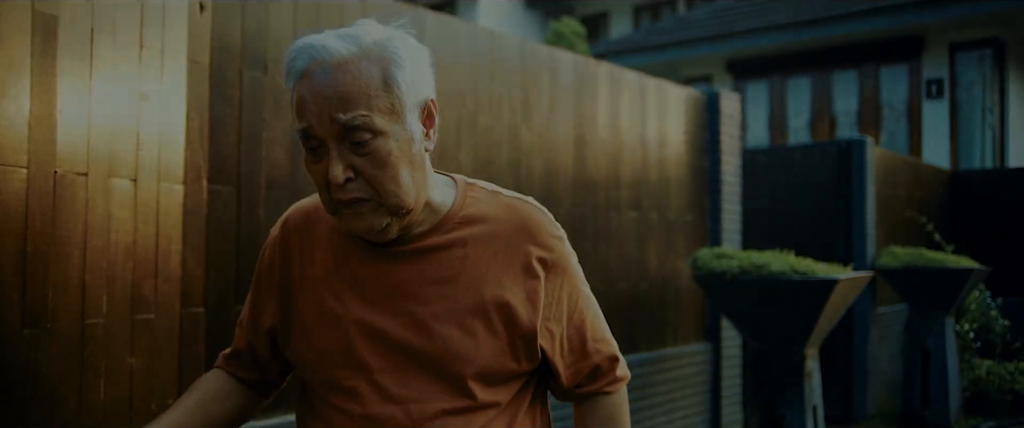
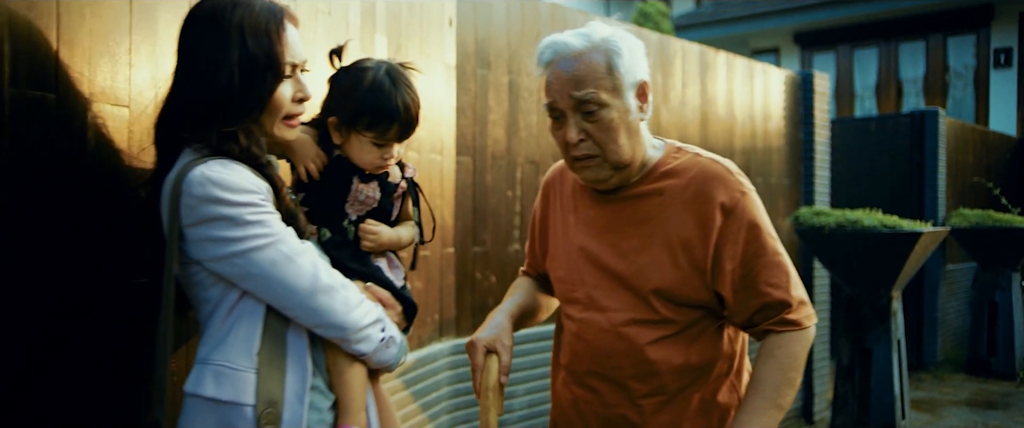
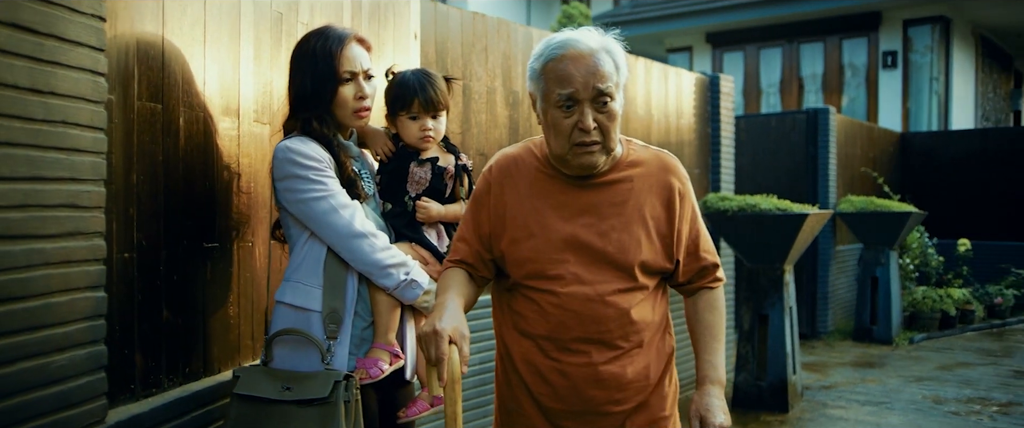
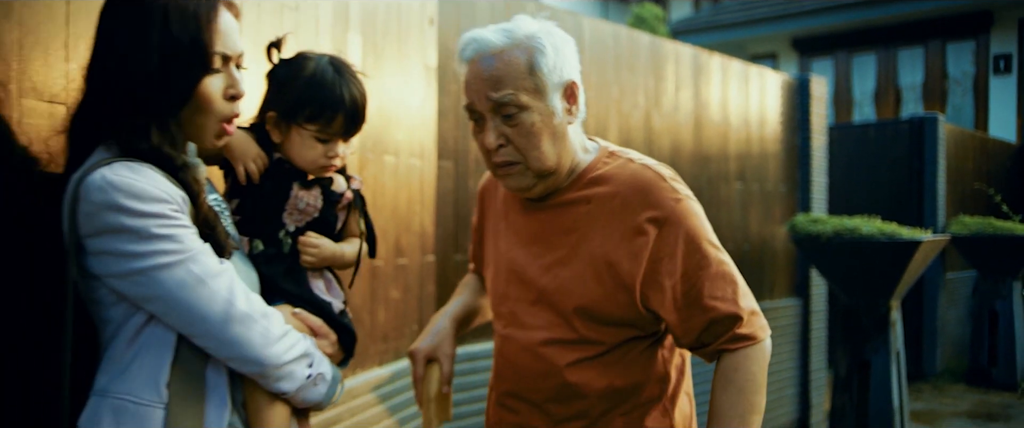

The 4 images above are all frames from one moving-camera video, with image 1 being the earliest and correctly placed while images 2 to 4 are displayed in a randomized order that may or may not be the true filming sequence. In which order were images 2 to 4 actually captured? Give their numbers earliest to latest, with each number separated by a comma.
4, 2, 3
